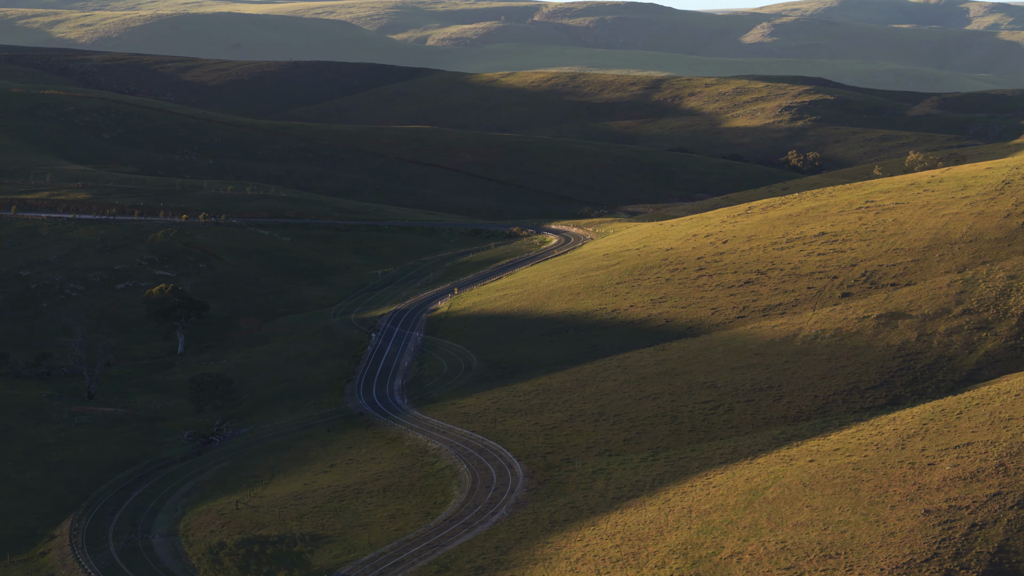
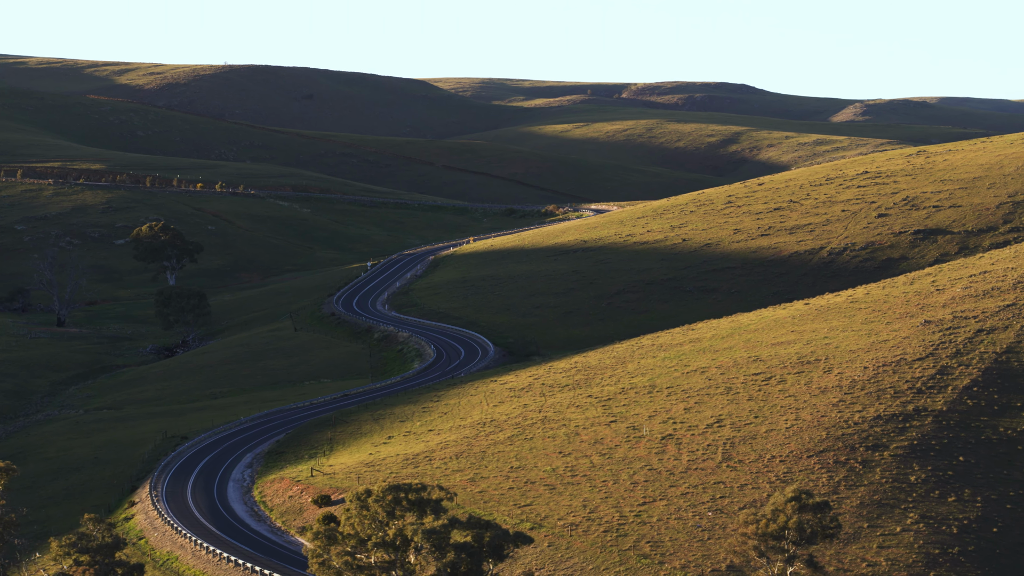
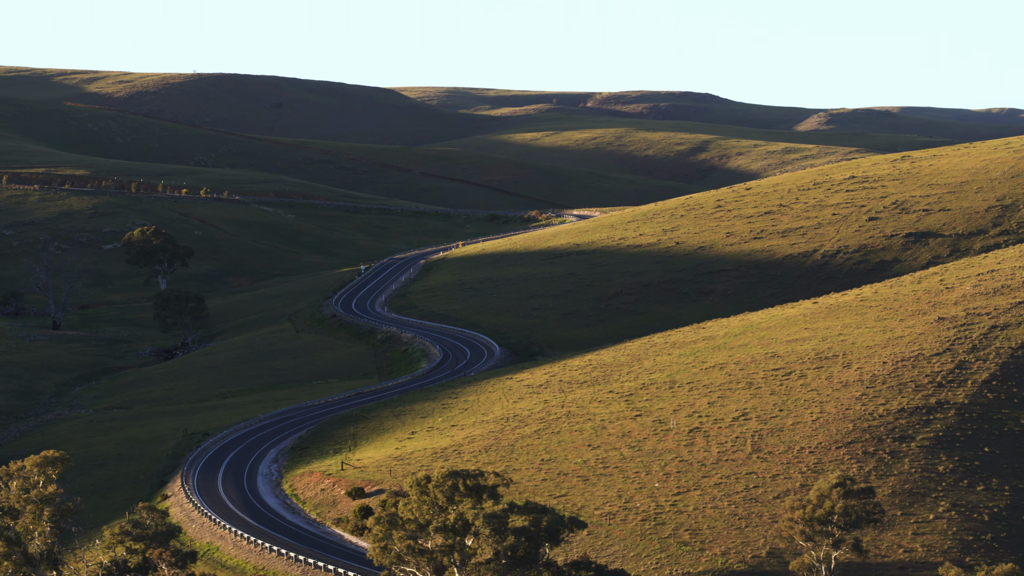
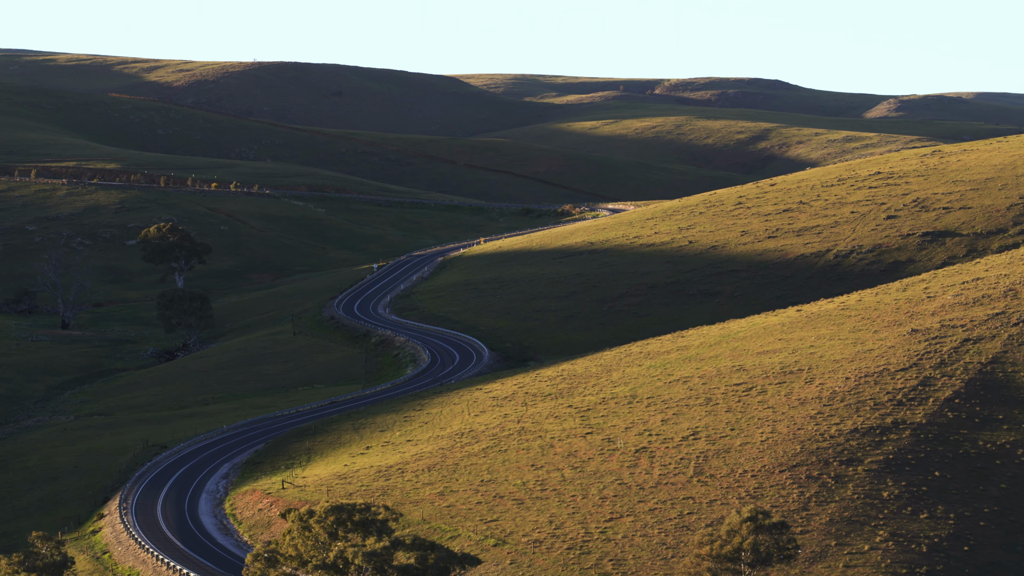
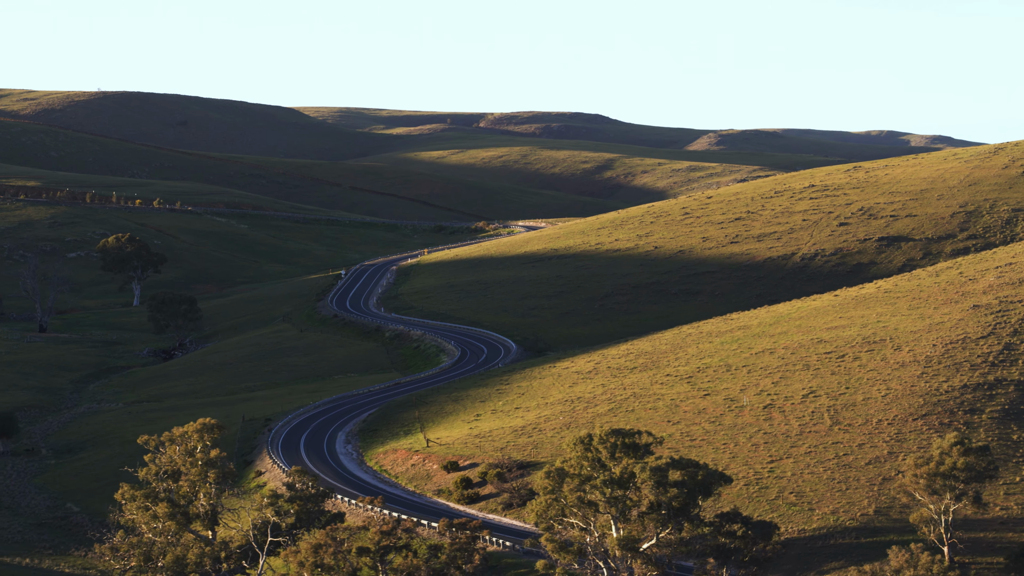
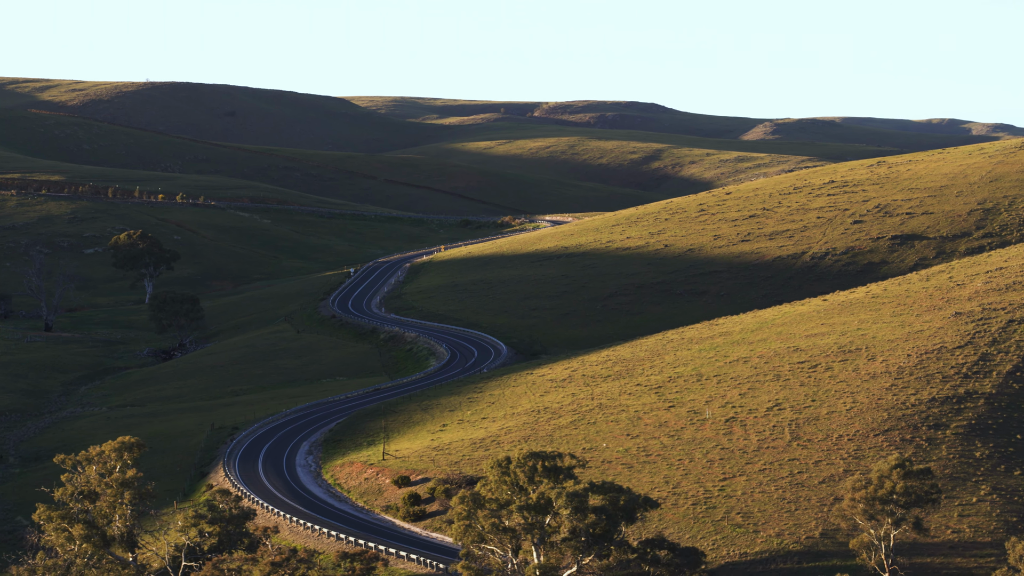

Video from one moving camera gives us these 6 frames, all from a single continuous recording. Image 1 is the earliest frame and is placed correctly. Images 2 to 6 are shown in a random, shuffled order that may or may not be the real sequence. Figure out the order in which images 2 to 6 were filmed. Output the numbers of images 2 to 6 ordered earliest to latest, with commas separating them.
4, 2, 3, 6, 5
